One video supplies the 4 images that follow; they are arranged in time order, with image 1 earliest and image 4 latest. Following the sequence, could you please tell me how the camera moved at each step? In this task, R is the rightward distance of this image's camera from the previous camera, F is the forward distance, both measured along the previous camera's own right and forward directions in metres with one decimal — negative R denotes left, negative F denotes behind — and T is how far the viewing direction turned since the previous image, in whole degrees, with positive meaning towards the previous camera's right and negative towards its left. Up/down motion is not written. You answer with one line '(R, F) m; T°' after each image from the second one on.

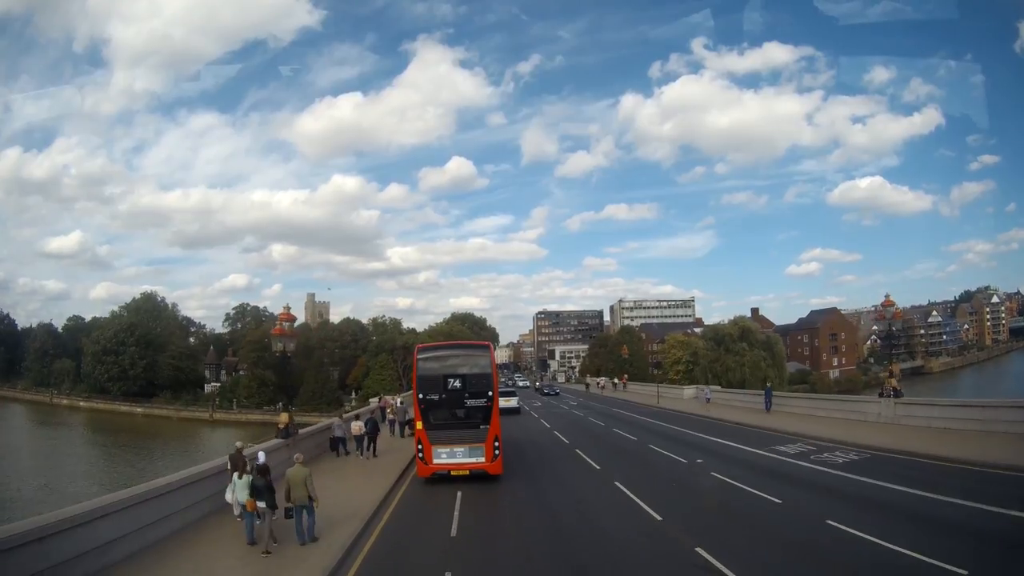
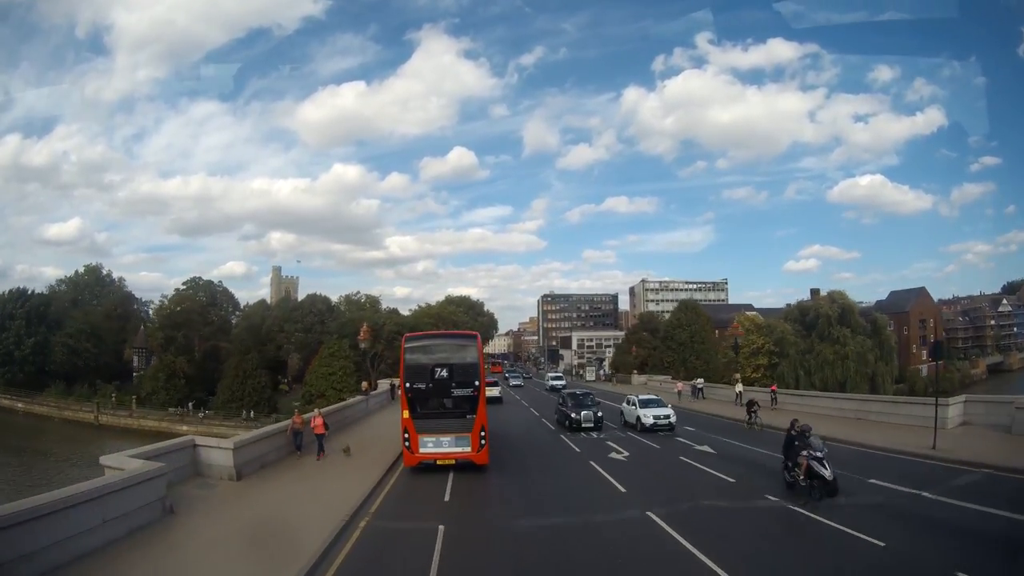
(-0.1, +2.9) m; 0°
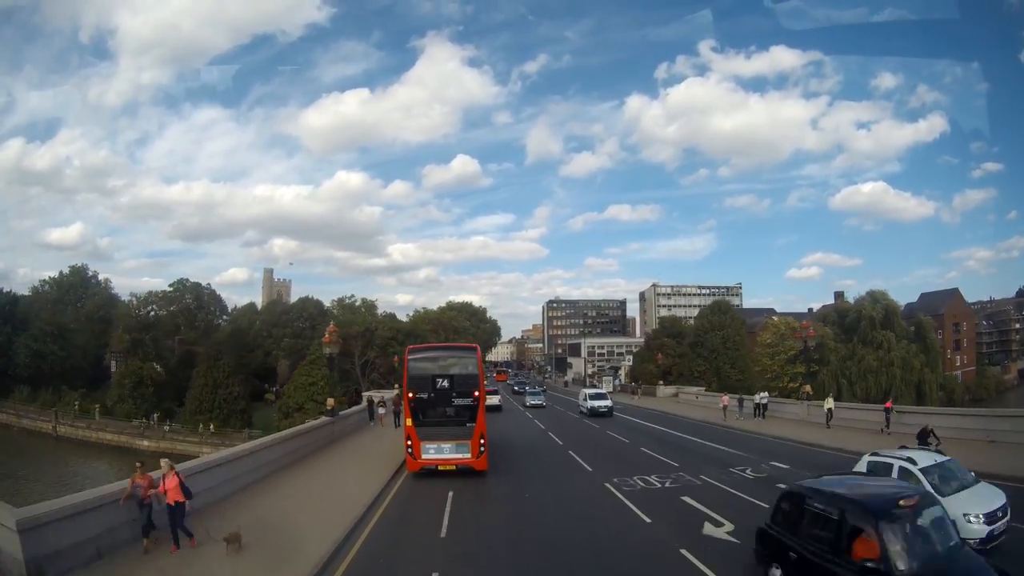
(0.0, +0.7) m; 0°
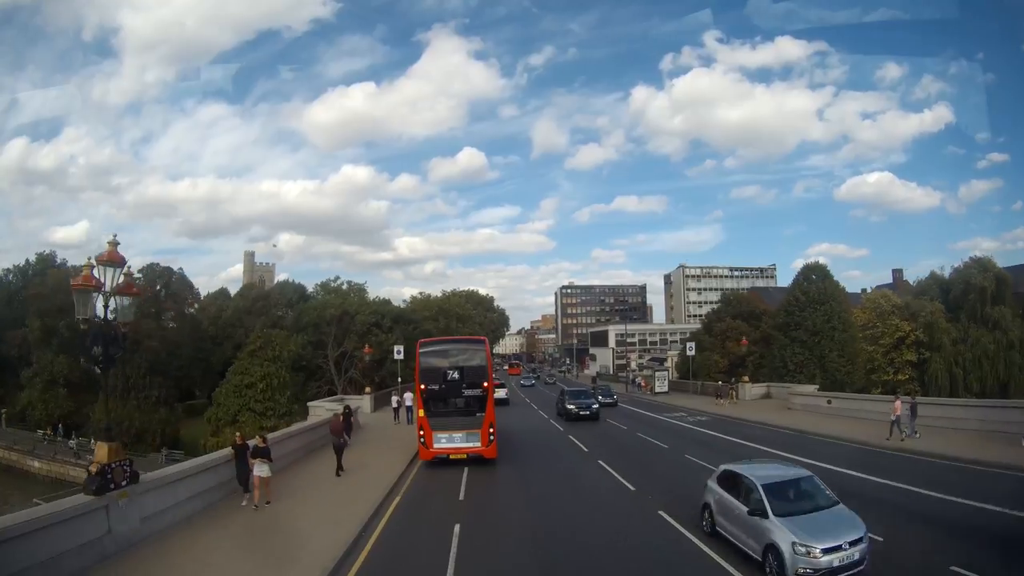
(-0.1, +1.5) m; -1°
